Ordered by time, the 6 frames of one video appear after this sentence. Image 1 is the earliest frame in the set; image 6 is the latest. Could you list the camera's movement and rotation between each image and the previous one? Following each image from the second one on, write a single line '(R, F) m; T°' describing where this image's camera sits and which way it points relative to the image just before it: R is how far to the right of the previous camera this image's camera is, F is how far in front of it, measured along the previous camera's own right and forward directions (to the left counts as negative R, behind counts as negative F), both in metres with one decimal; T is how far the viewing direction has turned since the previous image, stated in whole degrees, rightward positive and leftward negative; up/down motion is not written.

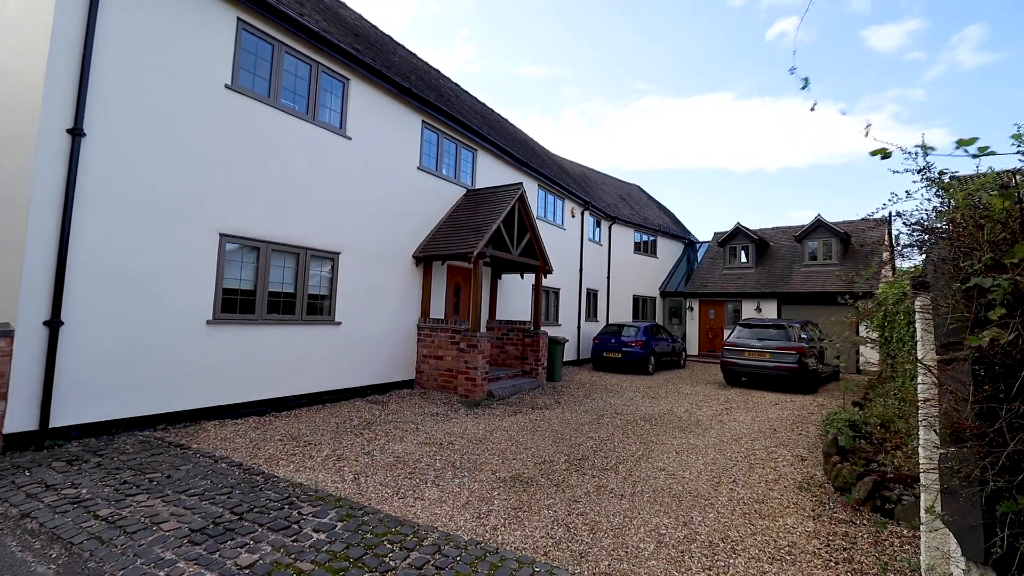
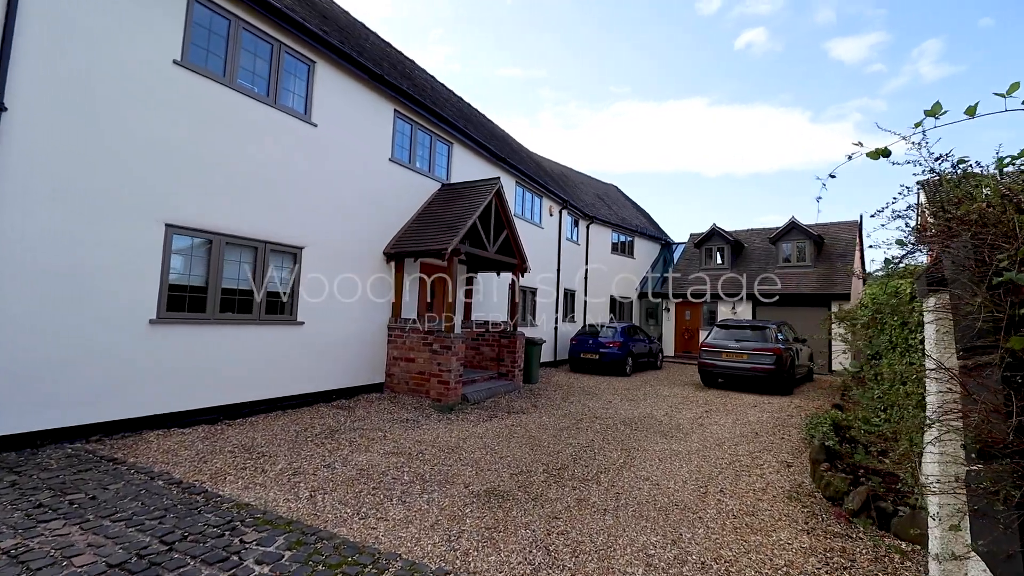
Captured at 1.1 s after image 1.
(0.0, +0.4) m; +3°
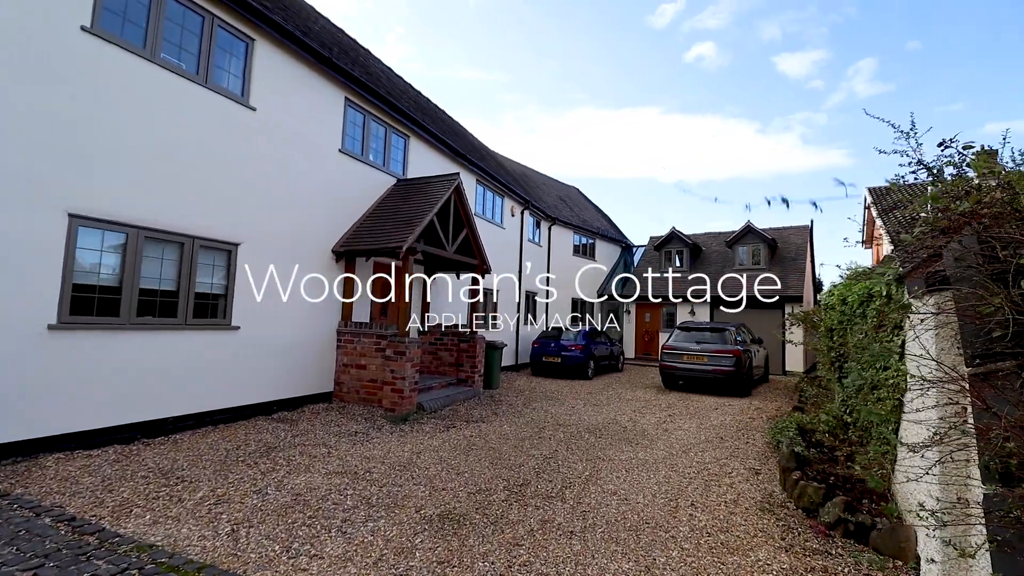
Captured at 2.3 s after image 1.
(0.0, +0.4) m; +5°
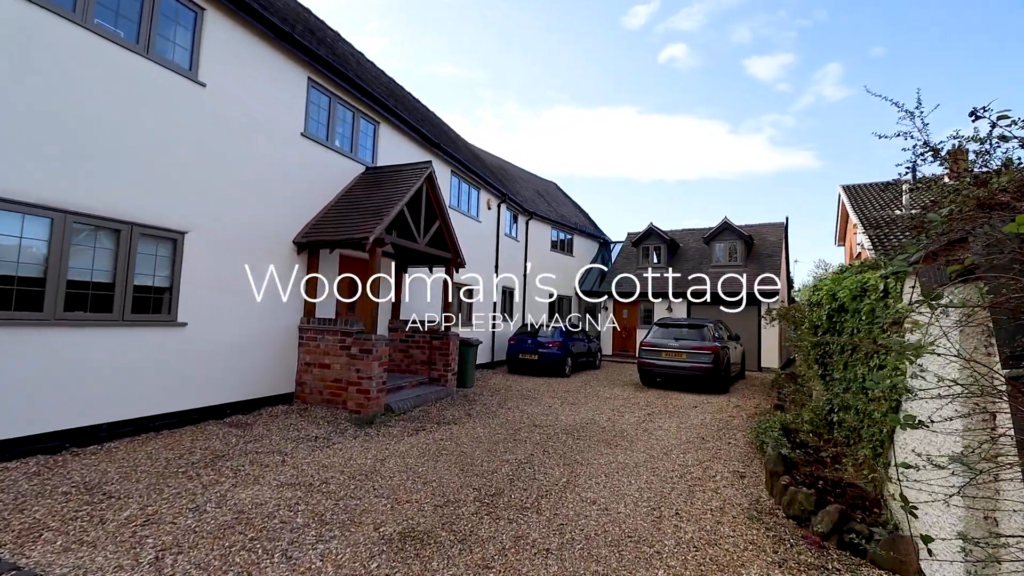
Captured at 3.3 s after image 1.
(+0.1, +0.4) m; +3°
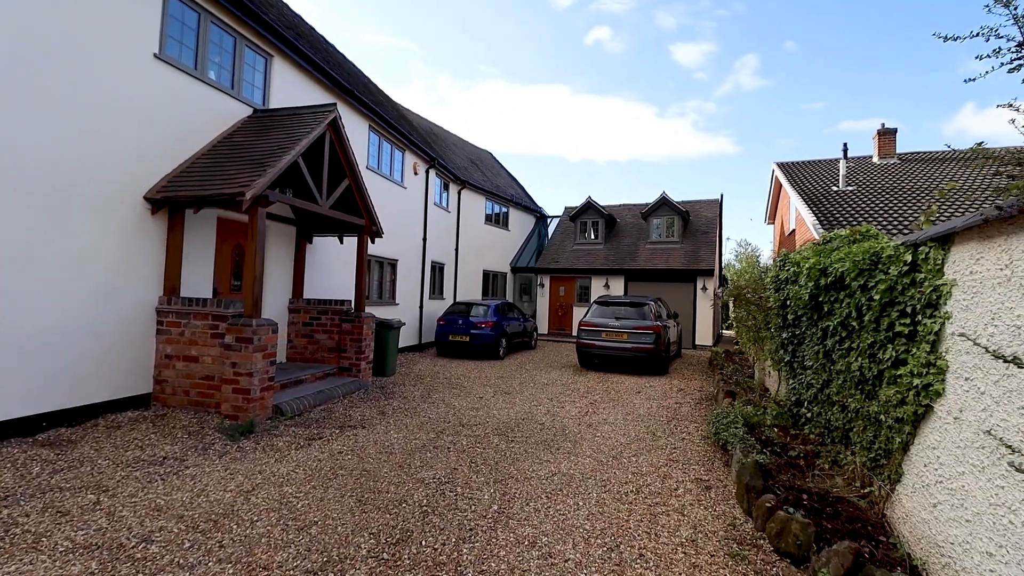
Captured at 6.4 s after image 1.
(+0.2, +1.2) m; +8°
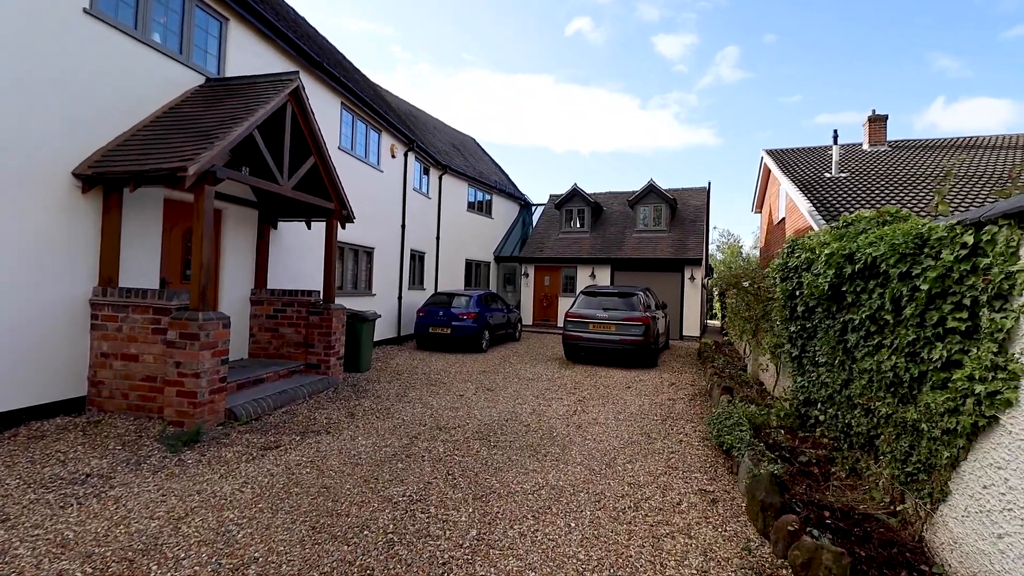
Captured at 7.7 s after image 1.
(0.0, +0.5) m; +2°
